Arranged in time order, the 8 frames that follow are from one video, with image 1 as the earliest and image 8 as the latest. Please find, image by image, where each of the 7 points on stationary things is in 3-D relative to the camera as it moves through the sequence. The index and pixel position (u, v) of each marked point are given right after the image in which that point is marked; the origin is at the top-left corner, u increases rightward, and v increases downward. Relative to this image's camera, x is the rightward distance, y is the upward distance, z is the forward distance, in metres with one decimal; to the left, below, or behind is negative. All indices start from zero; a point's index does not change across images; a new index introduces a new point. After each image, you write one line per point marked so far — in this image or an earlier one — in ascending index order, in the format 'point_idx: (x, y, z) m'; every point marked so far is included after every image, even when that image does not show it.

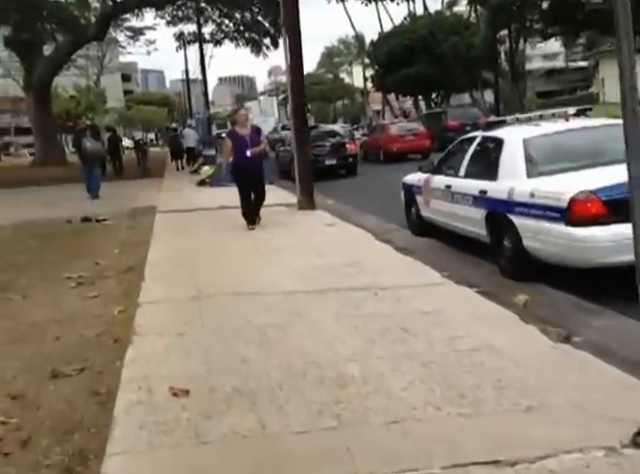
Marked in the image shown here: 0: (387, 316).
0: (+0.5, -0.6, +5.8) m
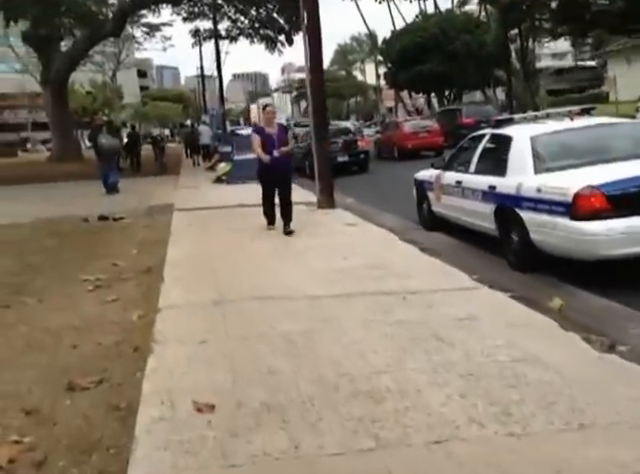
0: (+0.7, -0.6, +5.5) m
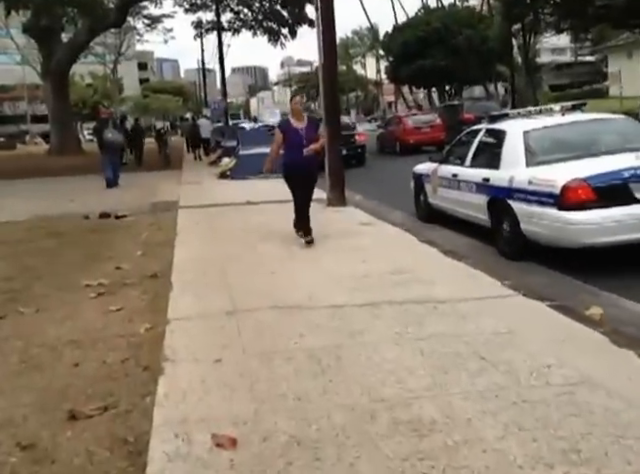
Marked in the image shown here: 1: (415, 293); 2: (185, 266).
0: (+0.9, -0.7, +5.0) m
1: (+0.8, -0.5, +6.1) m
2: (-1.4, -0.3, +7.6) m
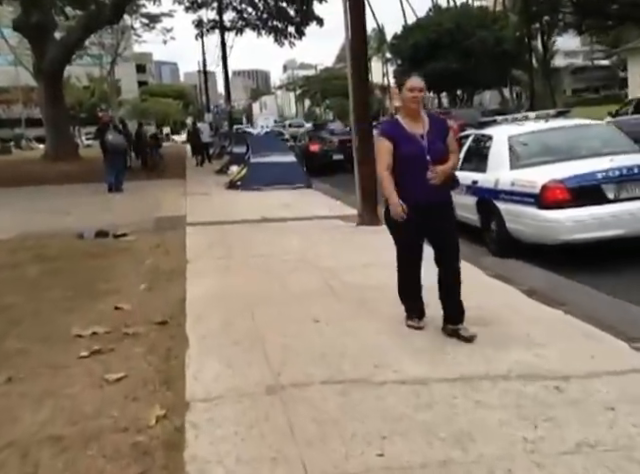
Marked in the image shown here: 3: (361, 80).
0: (+1.4, -1.0, +3.4) m
1: (+1.2, -0.8, +4.5) m
2: (-1.0, -0.6, +6.0) m
3: (+0.7, +2.3, +11.1) m
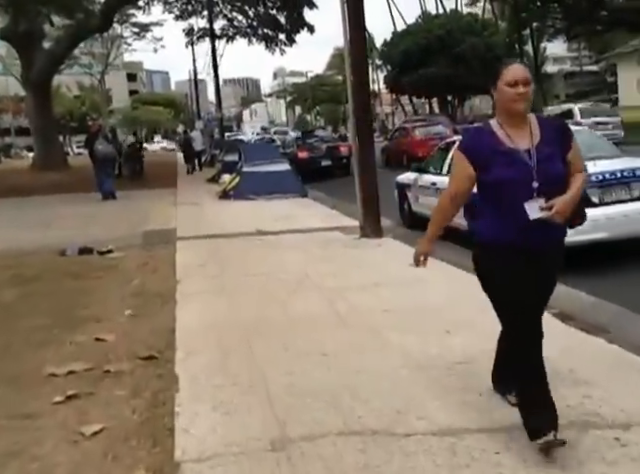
0: (+1.4, -1.1, +2.8) m
1: (+1.3, -0.9, +3.9) m
2: (-0.9, -0.7, +5.4) m
3: (+0.7, +2.1, +10.4) m
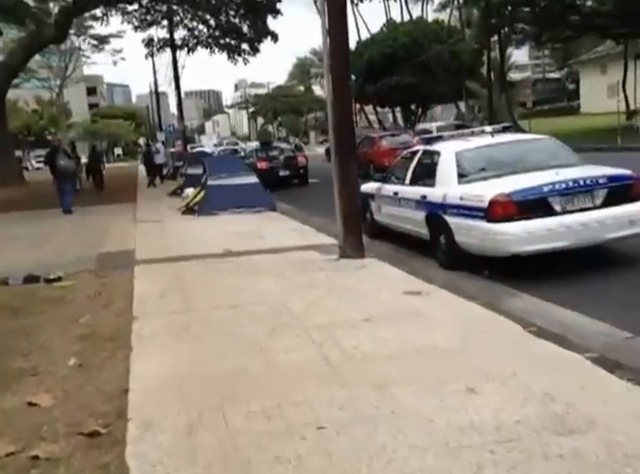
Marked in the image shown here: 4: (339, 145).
0: (+1.5, -1.2, +1.7) m
1: (+1.3, -1.0, +2.8) m
2: (-1.0, -1.0, +4.2) m
3: (+0.3, +1.8, +9.4) m
4: (+0.2, +1.2, +9.4) m
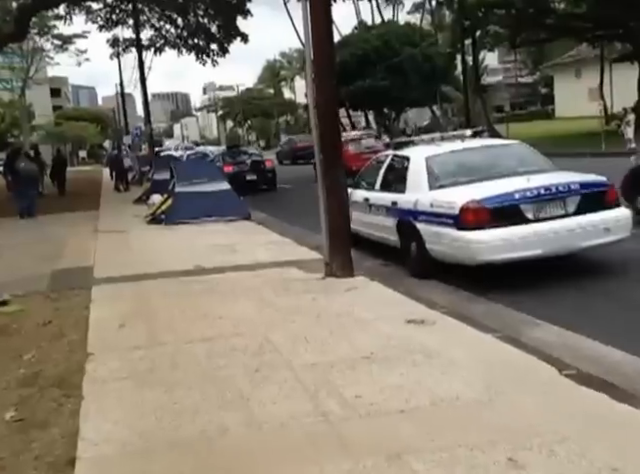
0: (+1.6, -1.3, +0.8) m
1: (+1.4, -1.2, +1.9) m
2: (-0.9, -1.1, +3.2) m
3: (+0.1, +1.6, +8.4) m
4: (0.0, +1.0, +8.4) m
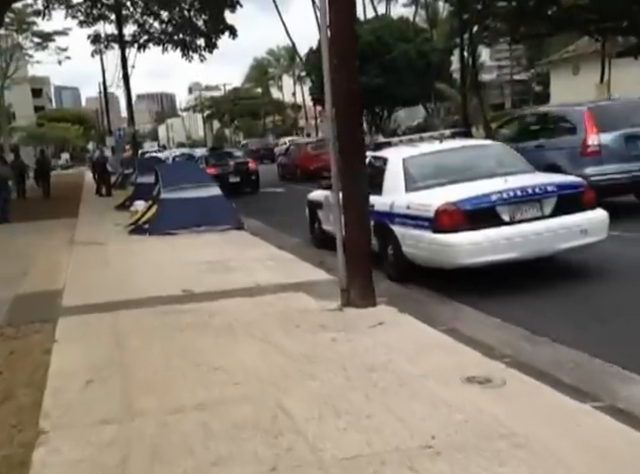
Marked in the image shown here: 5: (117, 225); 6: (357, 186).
0: (+1.9, -1.5, -0.7) m
1: (+1.7, -1.4, +0.4) m
2: (-0.7, -1.3, +1.7) m
3: (+0.3, +1.4, +6.9) m
4: (+0.2, +0.8, +6.9) m
5: (-4.6, +0.3, +16.8) m
6: (+0.3, +0.5, +7.0) m
